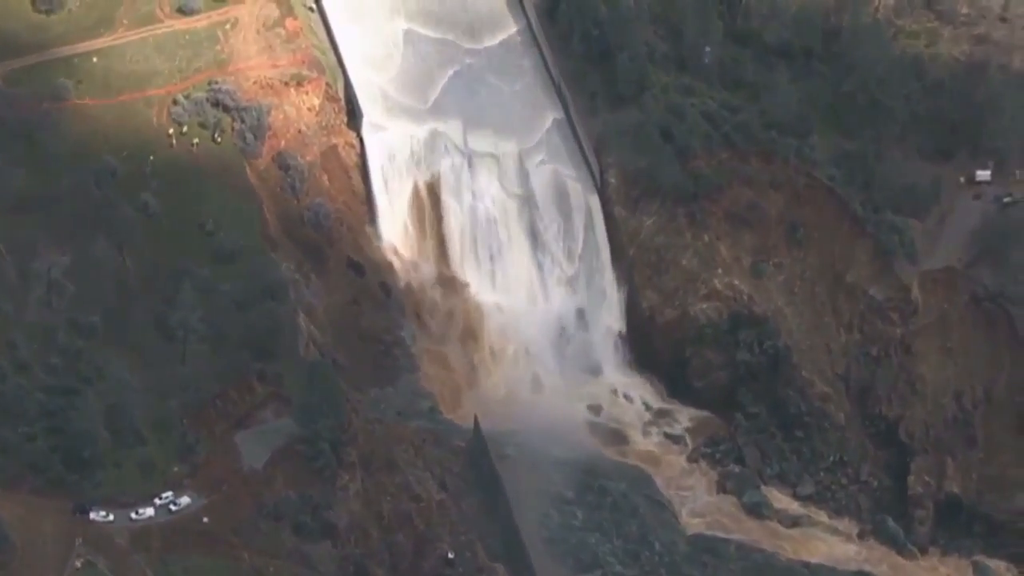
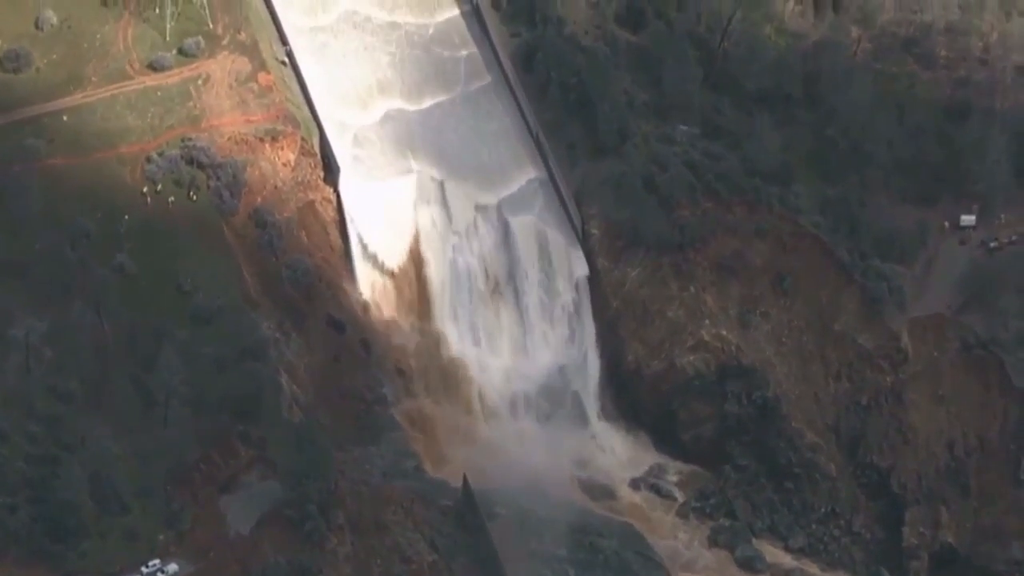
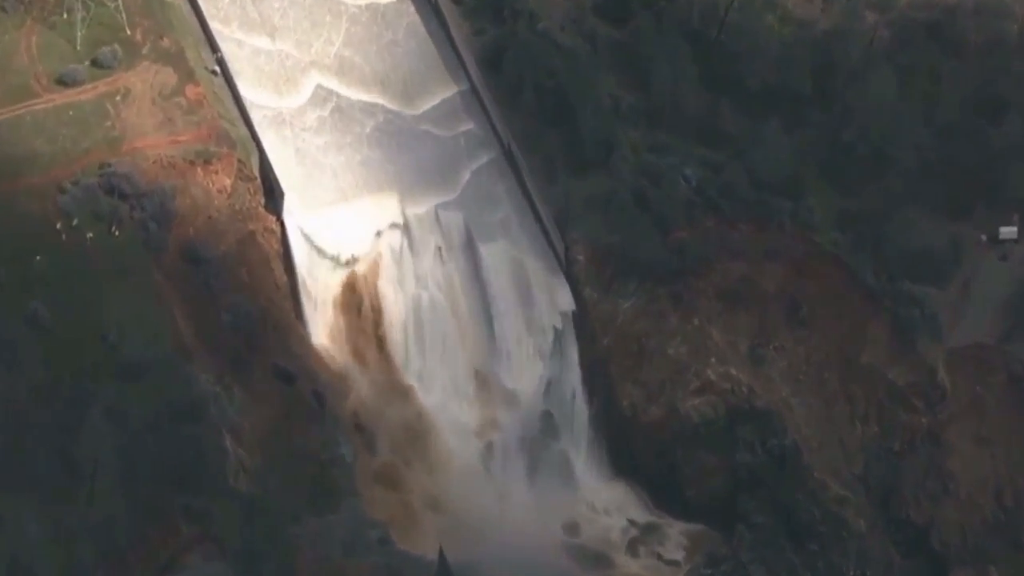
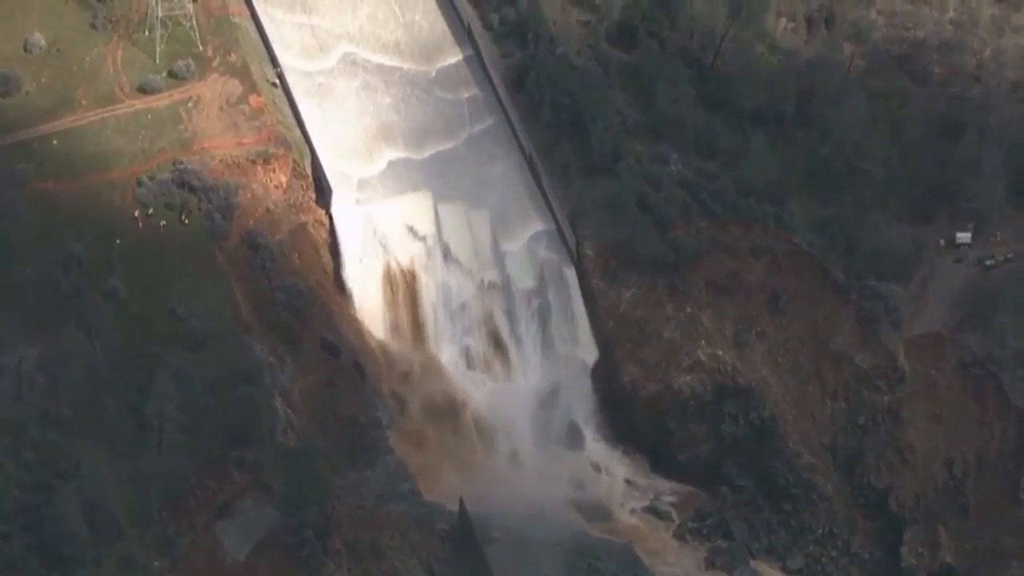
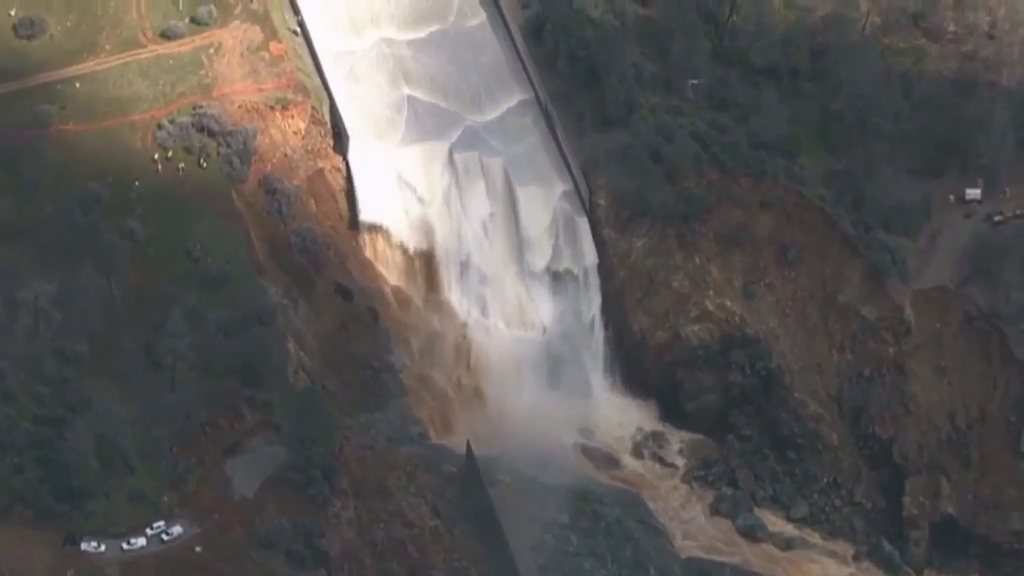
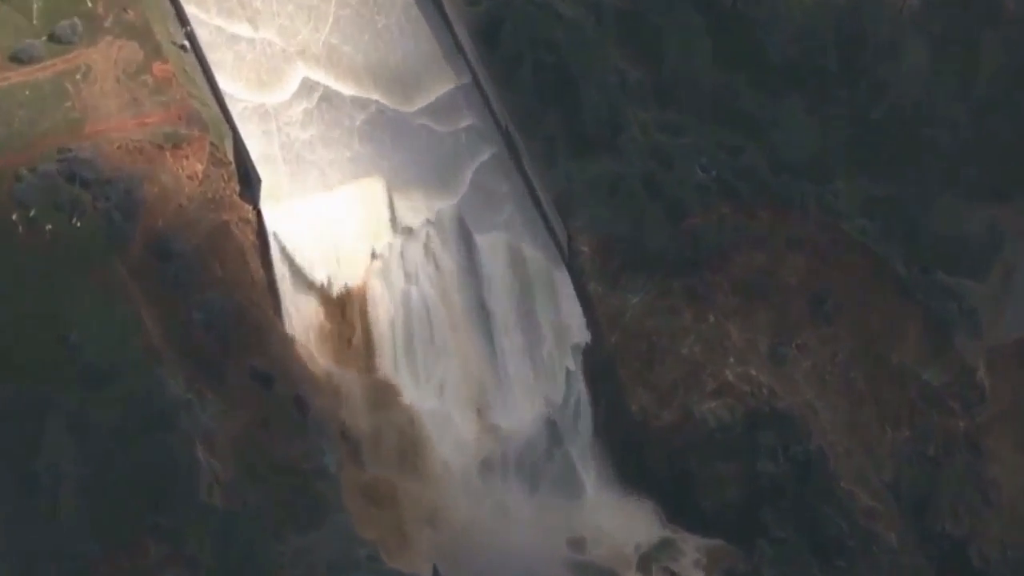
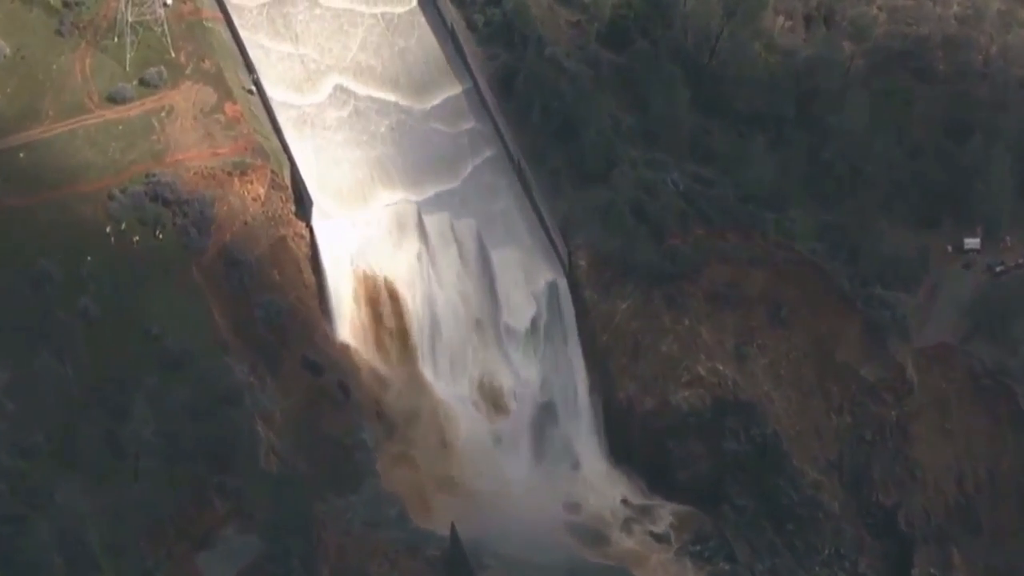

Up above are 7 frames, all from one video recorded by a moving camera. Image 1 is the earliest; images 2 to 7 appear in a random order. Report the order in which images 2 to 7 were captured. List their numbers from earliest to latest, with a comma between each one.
5, 2, 4, 7, 3, 6
